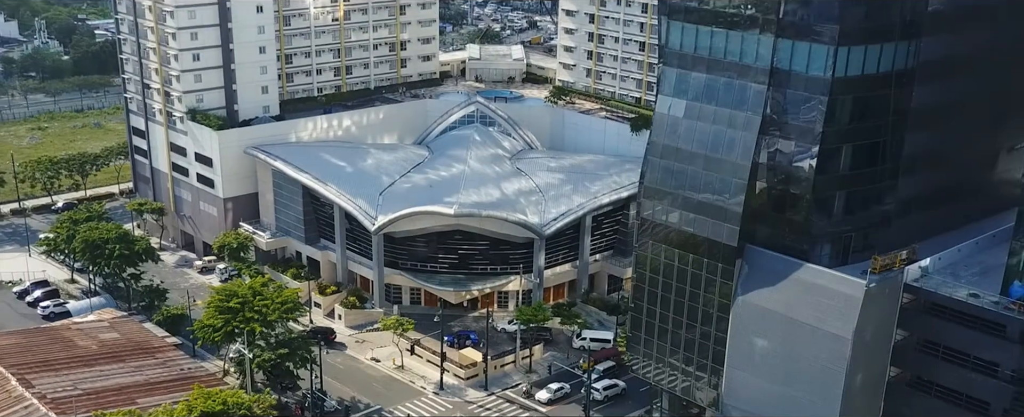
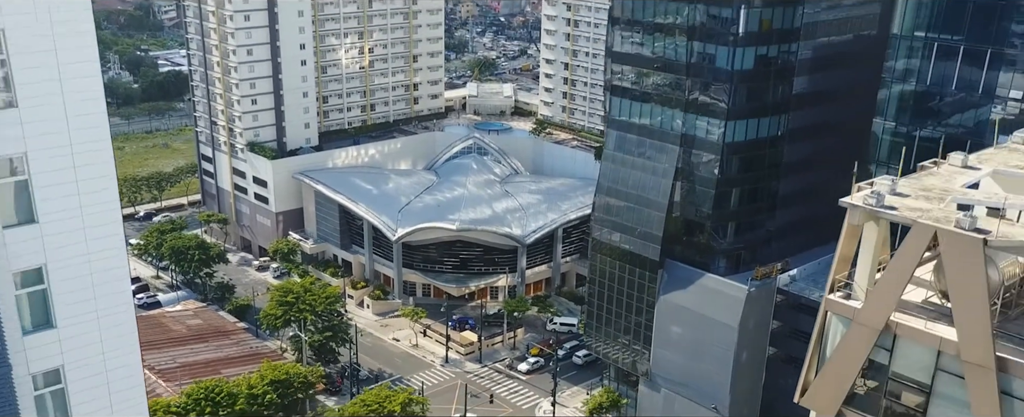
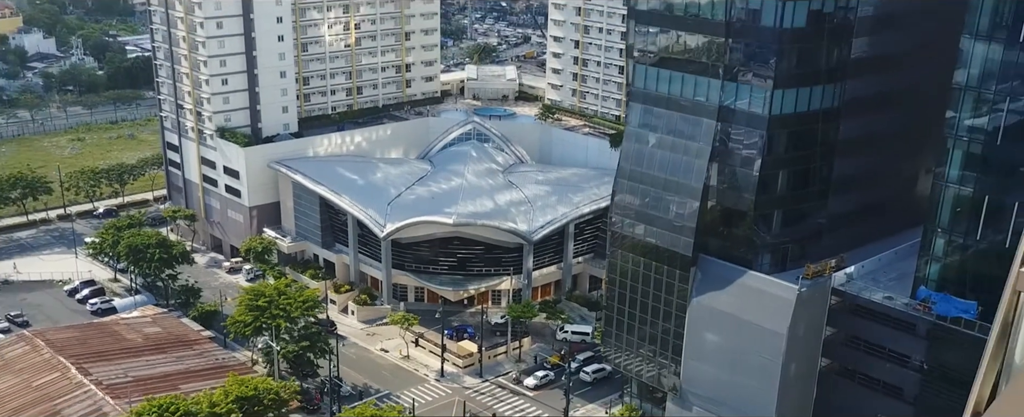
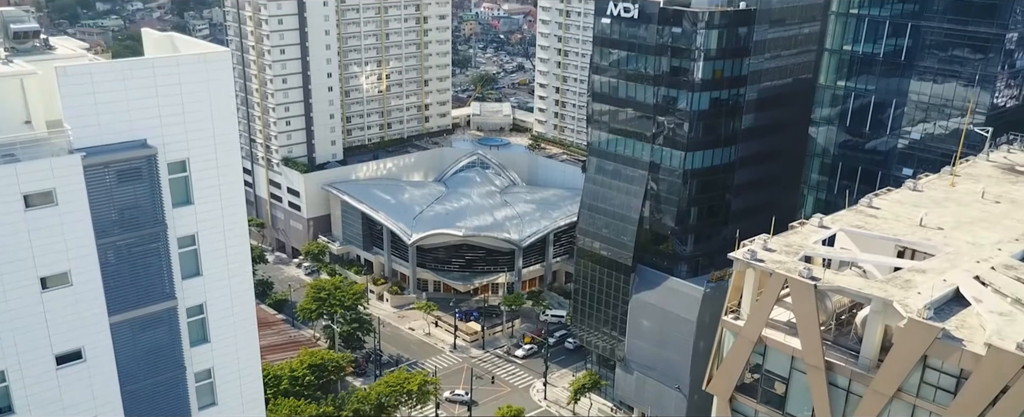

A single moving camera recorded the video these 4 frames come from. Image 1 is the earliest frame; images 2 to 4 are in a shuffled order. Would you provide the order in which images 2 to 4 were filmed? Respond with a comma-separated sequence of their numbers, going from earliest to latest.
3, 2, 4
